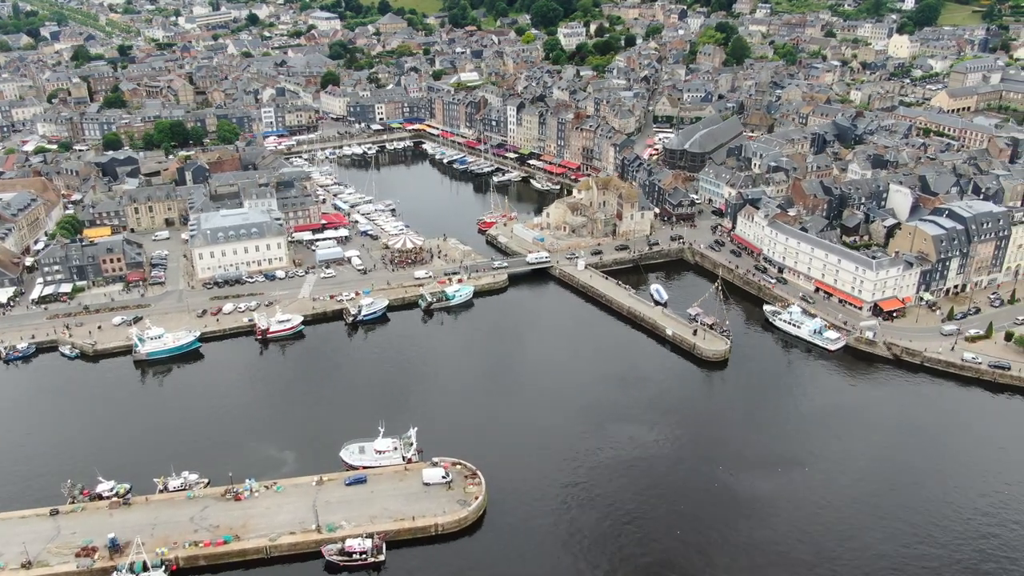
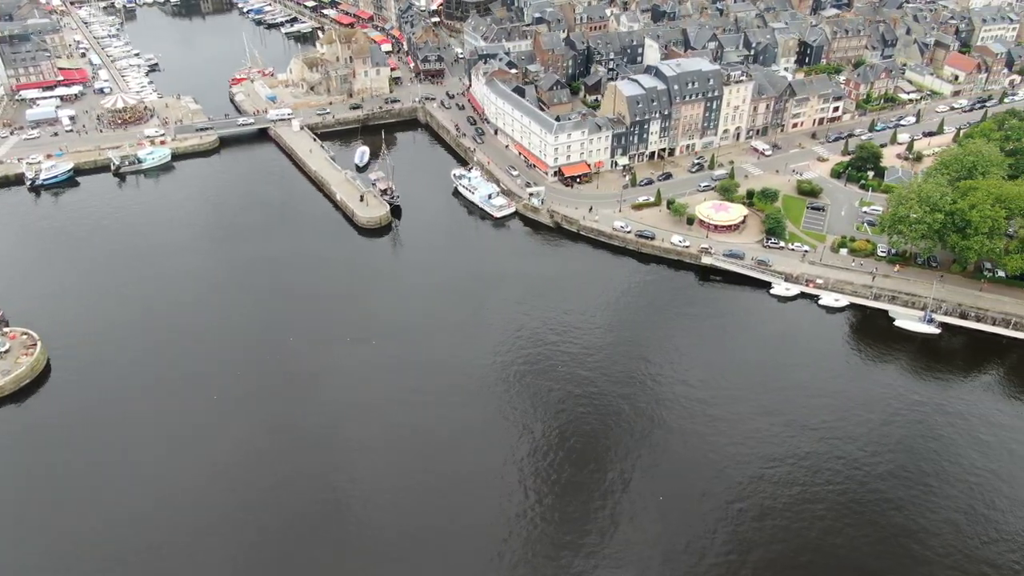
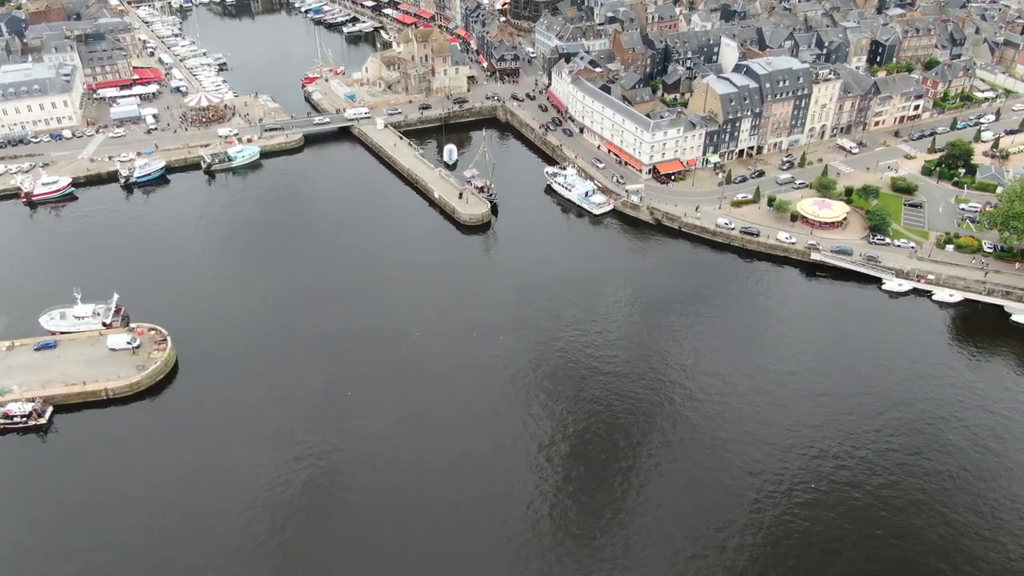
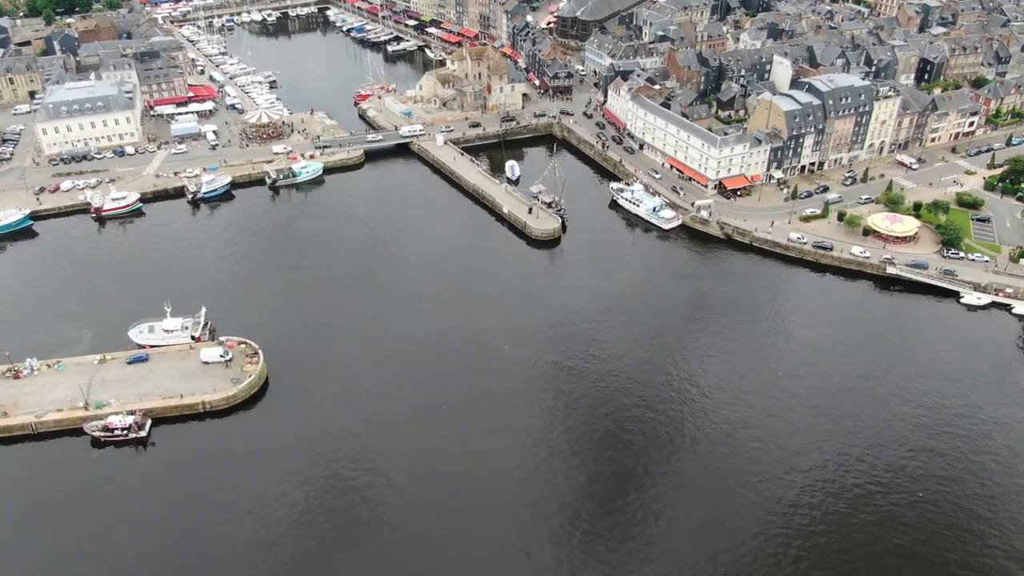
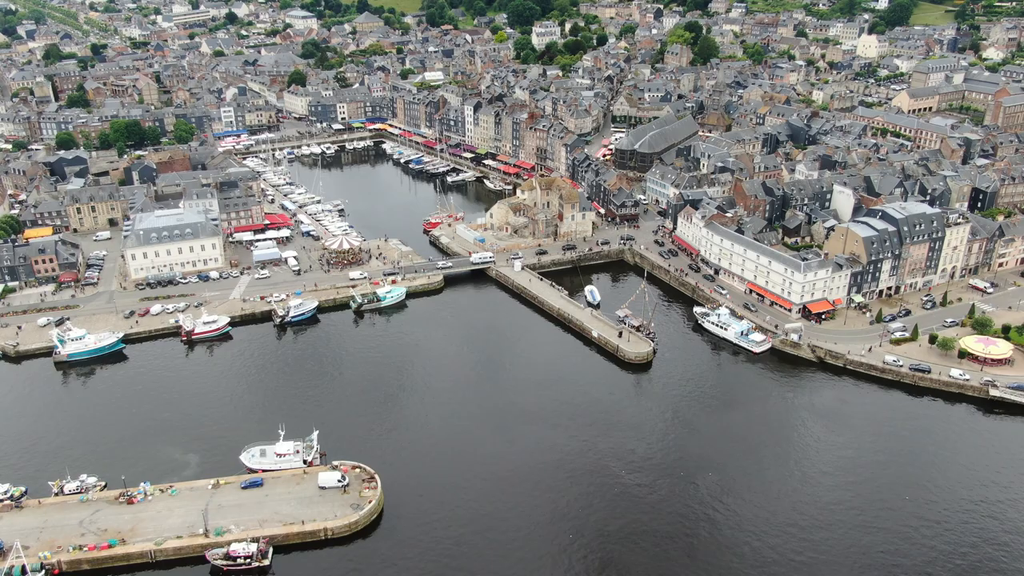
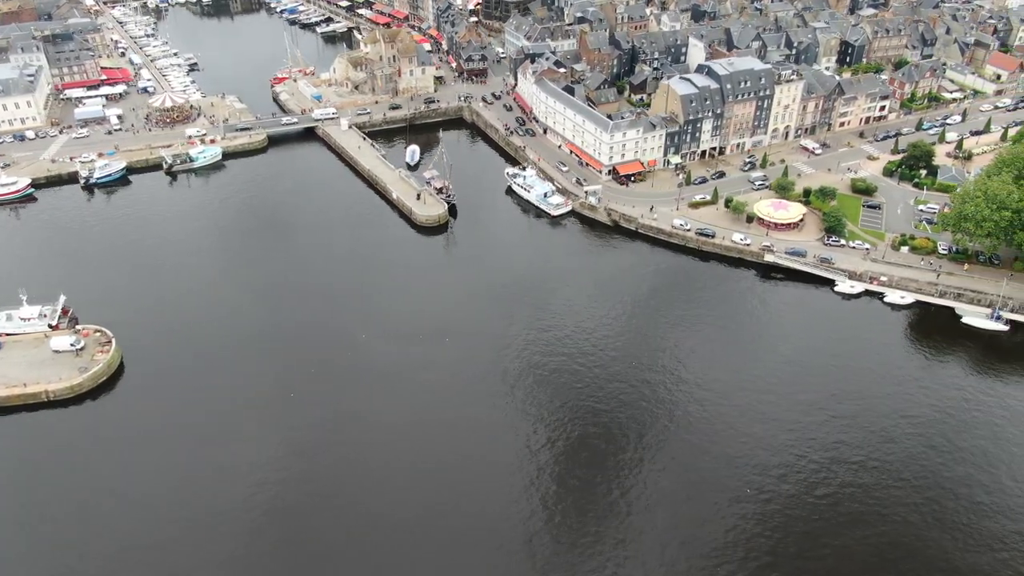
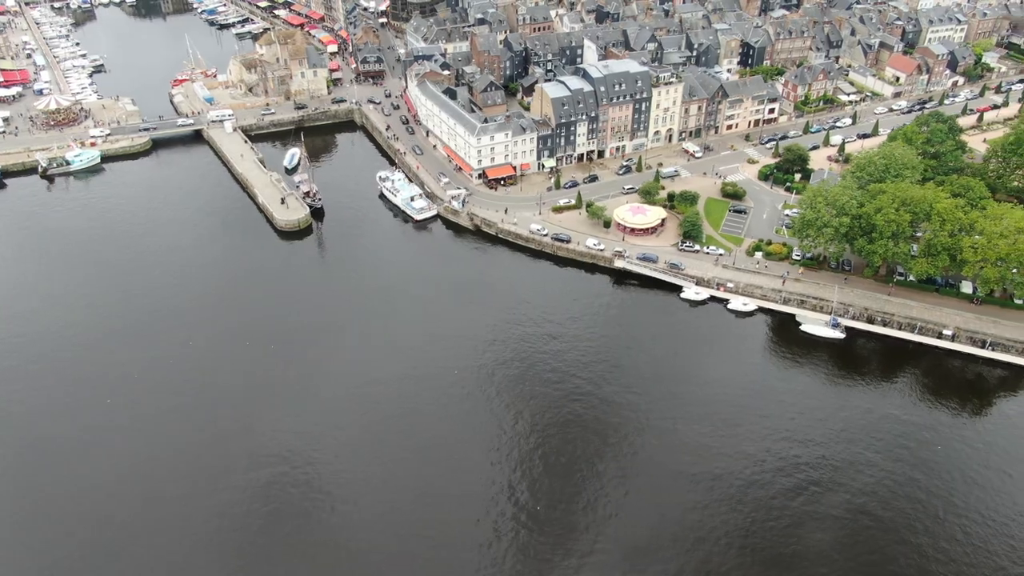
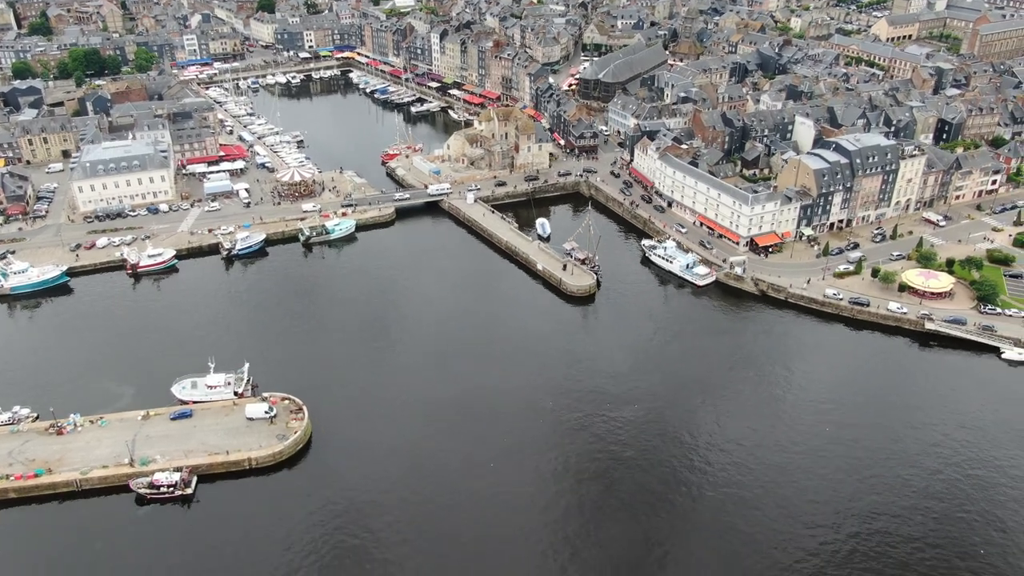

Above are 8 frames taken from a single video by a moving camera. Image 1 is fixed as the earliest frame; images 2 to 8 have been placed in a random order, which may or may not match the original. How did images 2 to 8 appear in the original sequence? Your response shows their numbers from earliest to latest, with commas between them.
5, 8, 4, 3, 6, 2, 7
